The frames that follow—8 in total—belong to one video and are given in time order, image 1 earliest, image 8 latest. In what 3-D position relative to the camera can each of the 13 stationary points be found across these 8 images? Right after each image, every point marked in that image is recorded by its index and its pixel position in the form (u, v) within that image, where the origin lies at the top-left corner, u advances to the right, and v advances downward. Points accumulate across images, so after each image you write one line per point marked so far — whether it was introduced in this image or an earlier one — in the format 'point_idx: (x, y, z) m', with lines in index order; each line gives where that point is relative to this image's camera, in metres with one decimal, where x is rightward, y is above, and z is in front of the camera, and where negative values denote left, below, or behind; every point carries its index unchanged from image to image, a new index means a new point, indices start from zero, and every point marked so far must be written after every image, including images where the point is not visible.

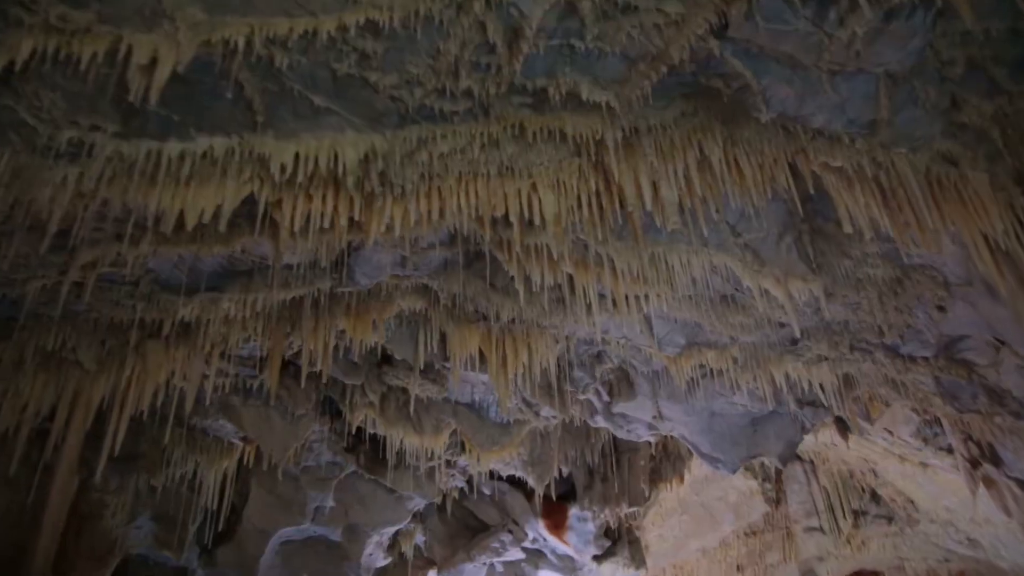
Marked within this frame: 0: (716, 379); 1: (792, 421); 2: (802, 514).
0: (+1.0, -0.5, +4.3) m
1: (+1.5, -0.7, +4.6) m
2: (+3.1, -2.4, +9.2) m
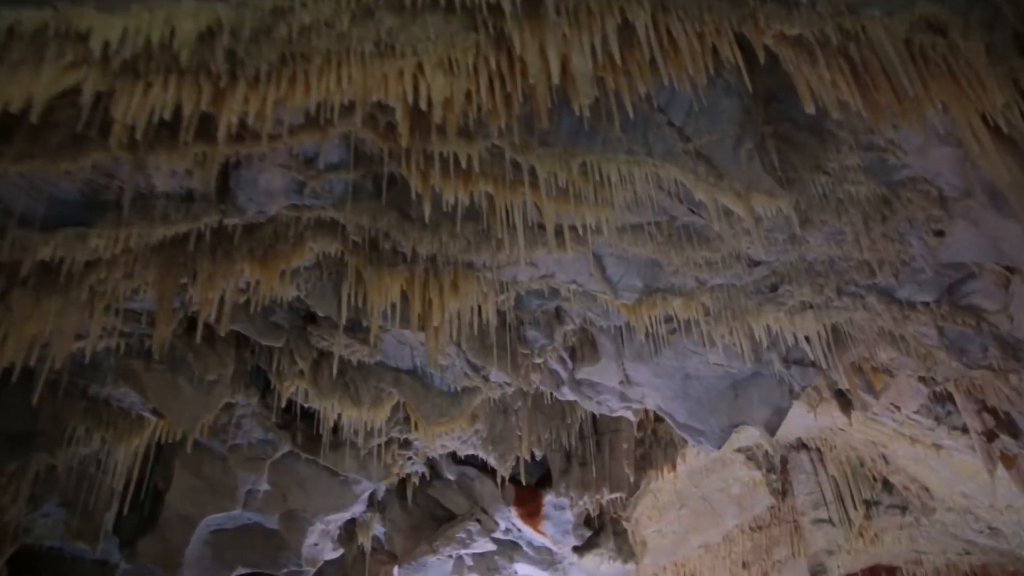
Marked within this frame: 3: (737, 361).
0: (+0.8, -0.2, +3.8) m
1: (+1.2, -0.4, +4.0) m
2: (+2.9, -2.2, +8.6) m
3: (+1.0, -0.3, +3.9) m
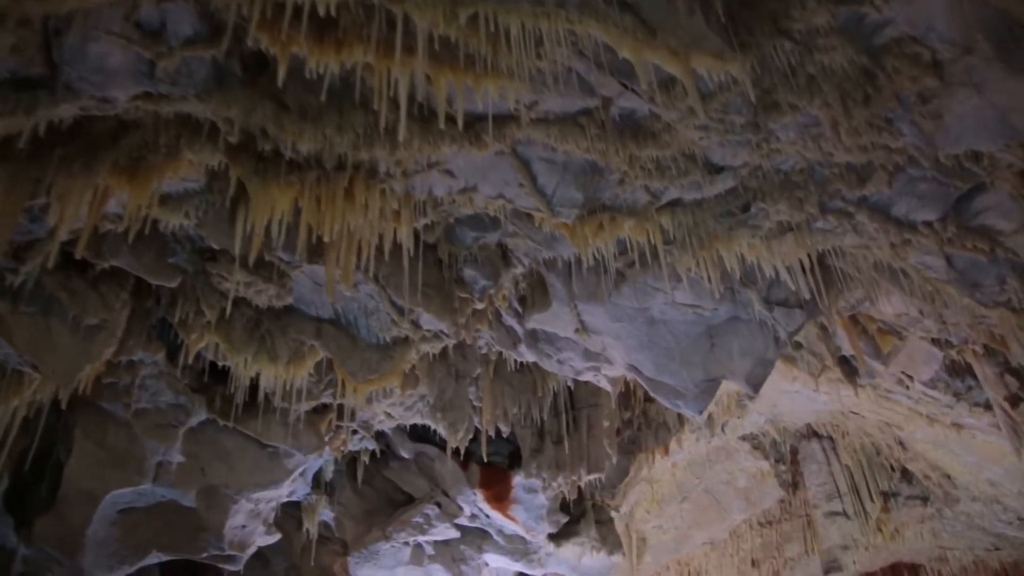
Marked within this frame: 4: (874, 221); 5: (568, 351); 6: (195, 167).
0: (+0.5, +0.1, +3.2) m
1: (+1.0, -0.2, +3.5) m
2: (+2.8, -1.9, +8.0) m
3: (+0.8, -0.1, +3.3) m
4: (+1.3, +0.2, +3.0) m
5: (+0.2, -0.3, +3.9) m
6: (-1.0, +0.4, +2.7) m
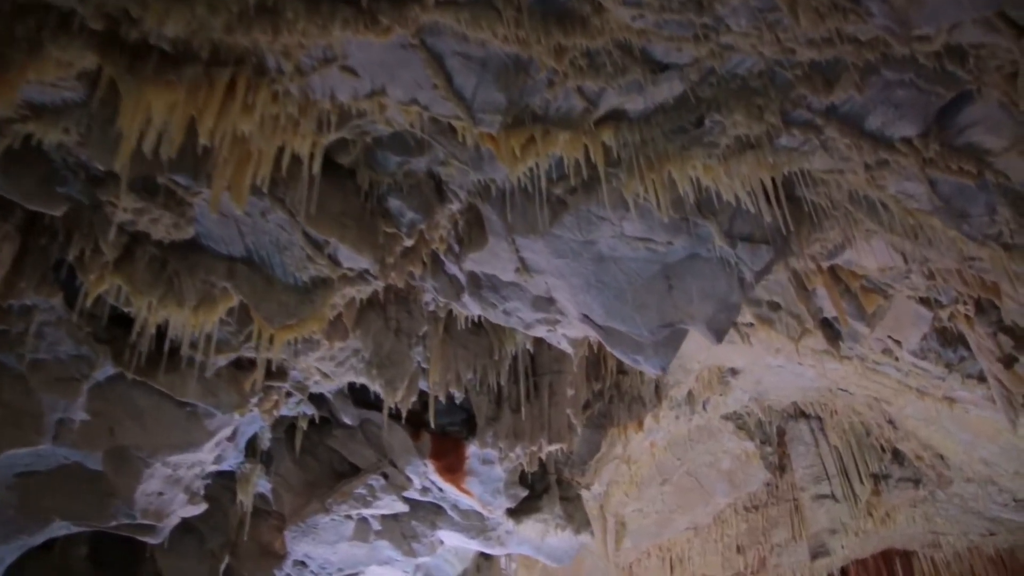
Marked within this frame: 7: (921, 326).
0: (+0.3, +0.3, +2.8) m
1: (+0.8, +0.1, +3.1) m
2: (+2.6, -1.7, +7.6) m
3: (+0.5, +0.2, +3.0) m
4: (+1.0, +0.5, +2.7) m
5: (0.0, 0.0, +3.6) m
6: (-1.2, +0.6, +2.4) m
7: (+2.2, -0.2, +4.7) m
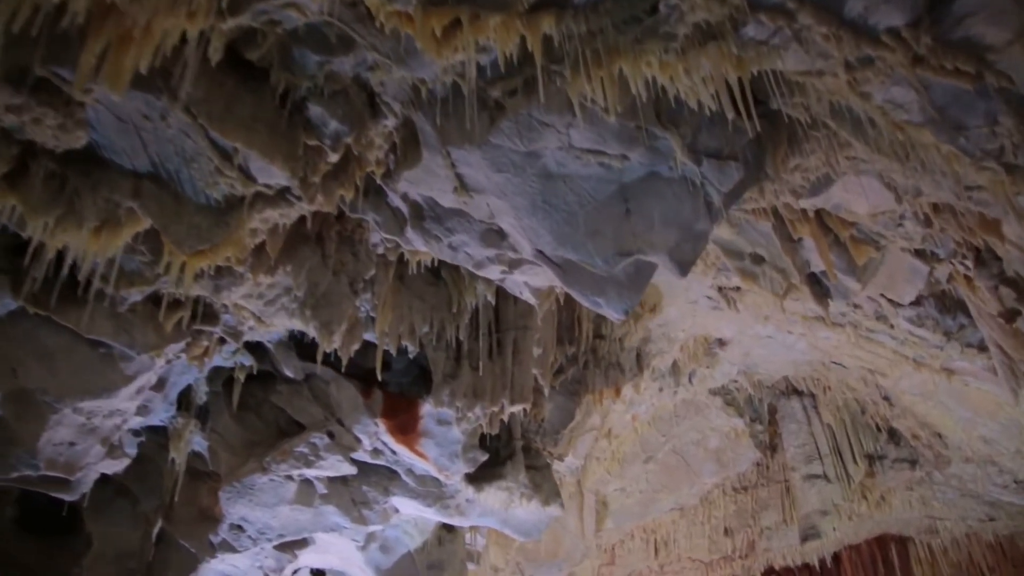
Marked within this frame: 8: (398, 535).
0: (+0.1, +0.5, +2.5) m
1: (+0.6, +0.3, +2.7) m
2: (+2.4, -1.4, +7.3) m
3: (+0.3, +0.4, +2.6) m
4: (+0.8, +0.7, +2.3) m
5: (-0.2, +0.2, +3.2) m
6: (-1.4, +0.9, +2.0) m
7: (+2.0, 0.0, +4.3) m
8: (-0.6, -1.3, +4.7) m
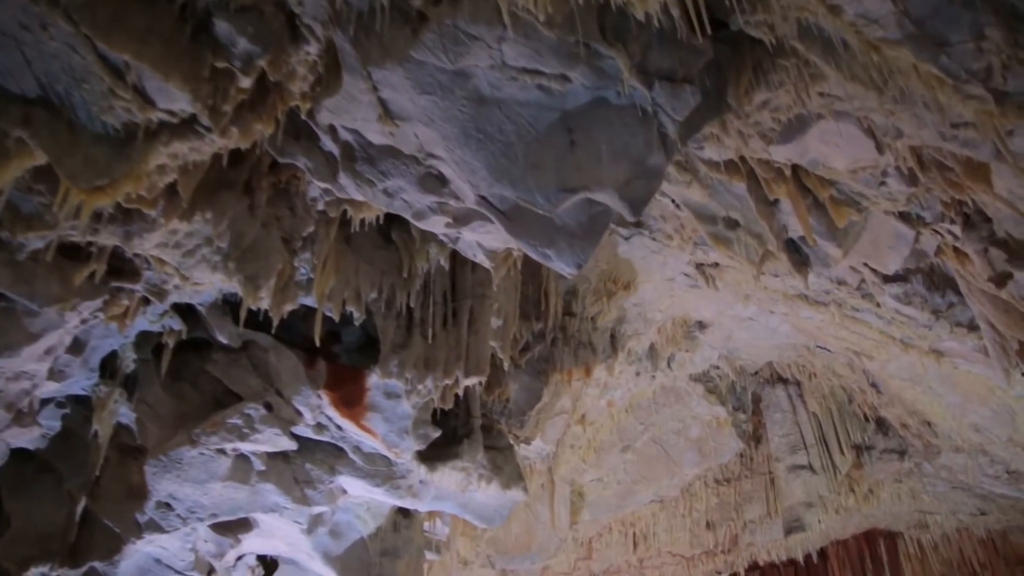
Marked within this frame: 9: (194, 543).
0: (-0.1, +0.7, +2.2) m
1: (+0.4, +0.5, +2.5) m
2: (+2.2, -1.3, +7.0) m
3: (+0.1, +0.6, +2.3) m
4: (+0.6, +0.9, +2.0) m
5: (-0.4, +0.4, +2.9) m
6: (-1.6, +1.0, +1.7) m
7: (+1.8, +0.2, +4.0) m
8: (-0.8, -1.2, +4.4) m
9: (-1.5, -1.2, +4.1) m
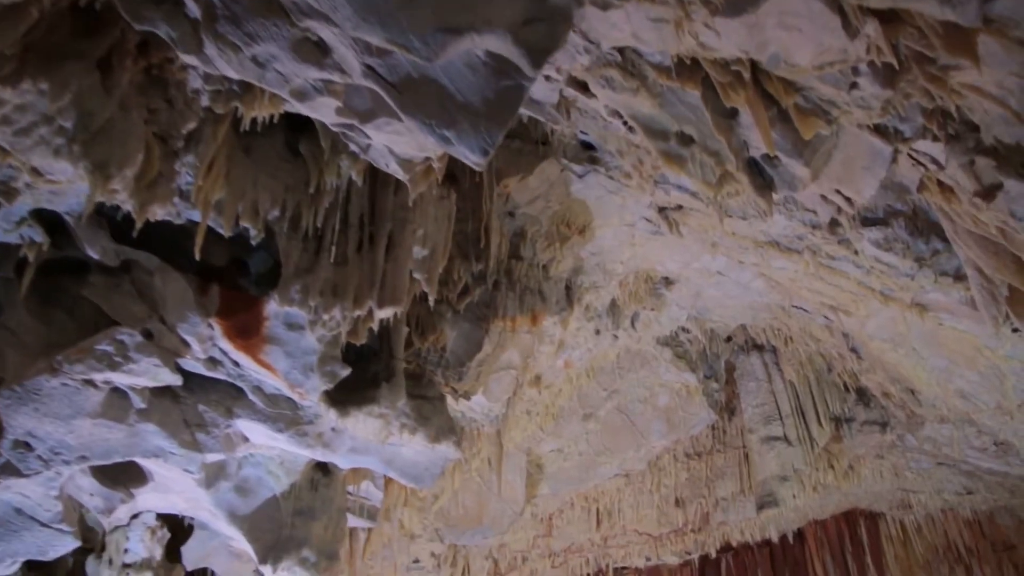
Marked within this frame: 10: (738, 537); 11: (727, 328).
0: (-0.4, +1.0, +1.7) m
1: (+0.1, +0.8, +2.0) m
2: (+1.8, -1.0, +6.5) m
3: (-0.2, +0.9, +1.8) m
4: (+0.3, +1.2, +1.5) m
5: (-0.7, +0.7, +2.4) m
6: (-1.9, +1.4, +1.3) m
7: (+1.5, +0.5, +3.6) m
8: (-1.2, -0.8, +4.0) m
9: (-1.8, -0.9, +3.6) m
10: (+1.9, -2.1, +7.4) m
11: (+1.5, -0.3, +5.9) m
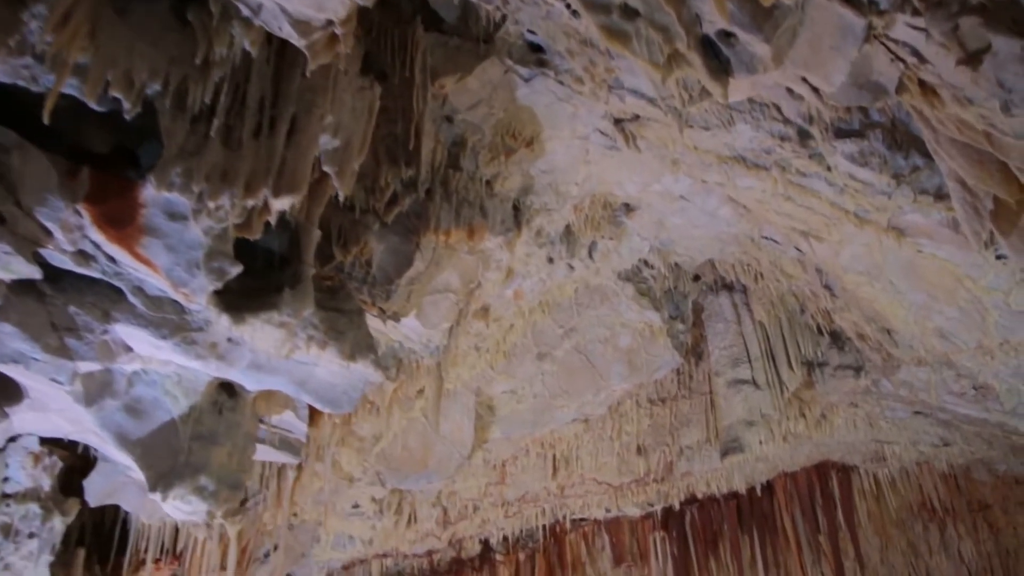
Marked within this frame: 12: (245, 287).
0: (-0.7, +1.4, +1.3) m
1: (-0.2, +1.1, +1.5) m
2: (+1.5, -0.5, +6.1) m
3: (-0.4, +1.2, +1.4) m
4: (+0.1, +1.5, +1.1) m
5: (-1.0, +1.1, +2.0) m
6: (-2.2, +1.7, +0.7) m
7: (+1.2, +0.9, +3.1) m
8: (-1.5, -0.4, +3.5) m
9: (-2.1, -0.4, +3.2) m
10: (+1.6, -1.6, +7.0) m
11: (+1.1, +0.2, +5.5) m
12: (-1.0, 0.0, +3.4) m
